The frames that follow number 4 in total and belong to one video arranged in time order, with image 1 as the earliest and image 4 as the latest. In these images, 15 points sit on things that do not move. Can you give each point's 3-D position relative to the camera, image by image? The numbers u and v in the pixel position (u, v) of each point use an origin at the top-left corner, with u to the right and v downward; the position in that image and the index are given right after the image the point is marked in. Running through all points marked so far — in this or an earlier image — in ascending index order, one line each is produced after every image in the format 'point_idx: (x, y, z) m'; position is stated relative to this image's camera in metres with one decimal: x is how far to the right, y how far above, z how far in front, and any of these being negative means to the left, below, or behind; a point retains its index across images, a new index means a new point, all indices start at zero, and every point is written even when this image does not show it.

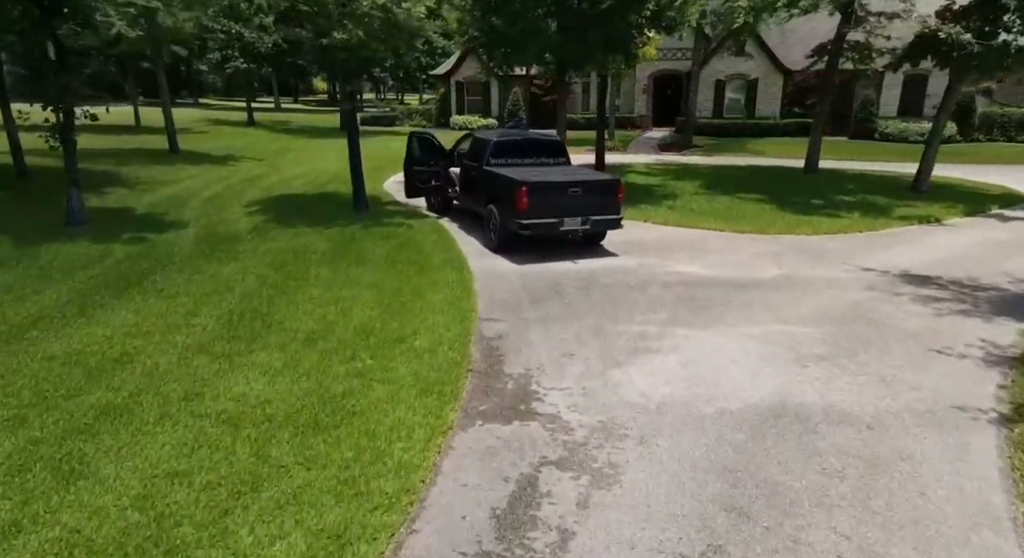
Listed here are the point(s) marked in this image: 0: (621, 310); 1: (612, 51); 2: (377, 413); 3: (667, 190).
0: (+1.4, -0.4, +7.8) m
1: (+2.7, +6.1, +16.4) m
2: (-1.1, -1.1, +5.1) m
3: (+4.1, +2.3, +16.1) m
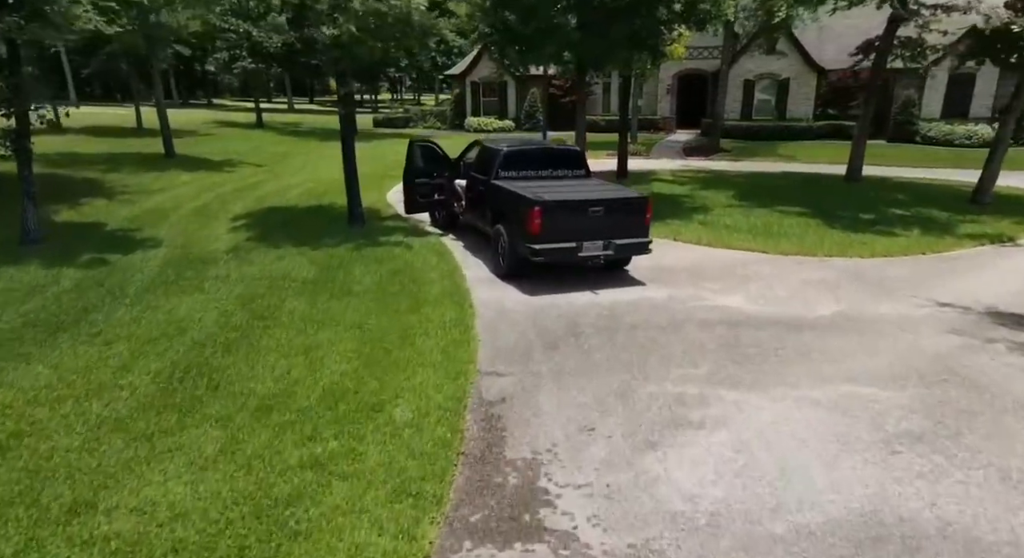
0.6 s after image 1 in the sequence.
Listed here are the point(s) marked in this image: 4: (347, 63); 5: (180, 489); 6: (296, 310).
0: (+1.5, -0.8, +6.4) m
1: (+3.0, +5.6, +15.0) m
2: (-1.1, -1.5, +3.8) m
3: (+4.4, +1.9, +14.7) m
4: (-3.2, +4.4, +12.3) m
5: (-2.2, -1.4, +4.0) m
6: (-2.5, -0.4, +7.1) m
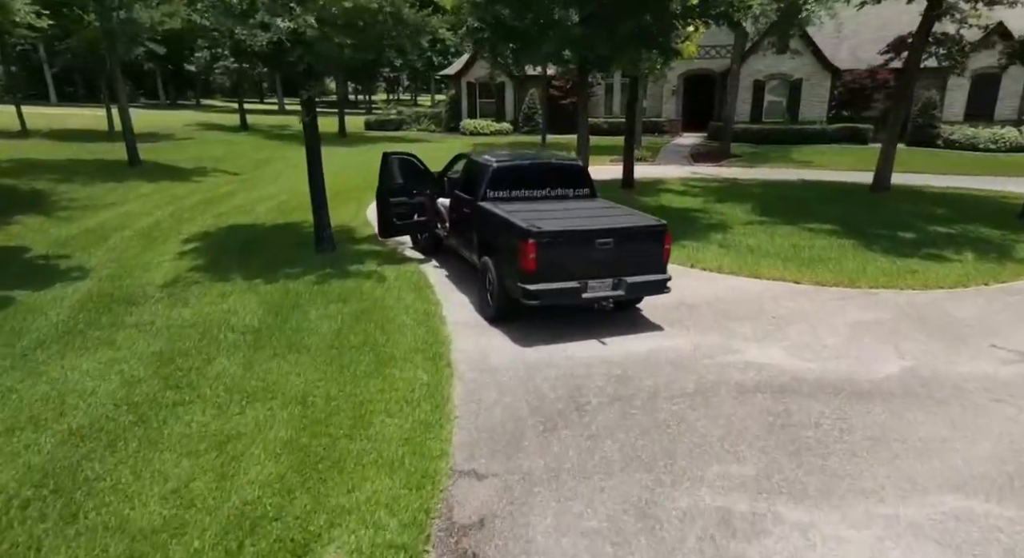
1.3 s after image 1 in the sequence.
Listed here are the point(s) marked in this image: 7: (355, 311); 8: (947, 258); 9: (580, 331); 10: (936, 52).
0: (+1.4, -1.3, +4.8) m
1: (+2.9, +5.1, +13.4) m
2: (-1.2, -2.0, +2.2) m
3: (+4.3, +1.3, +13.1) m
4: (-3.4, +3.9, +10.7) m
5: (-2.3, -1.9, +2.5) m
6: (-2.7, -0.9, +5.6) m
7: (-1.9, -0.4, +7.3) m
8: (+7.2, +0.3, +10.2) m
9: (+0.8, -0.6, +7.1) m
10: (+10.4, +5.6, +15.1) m
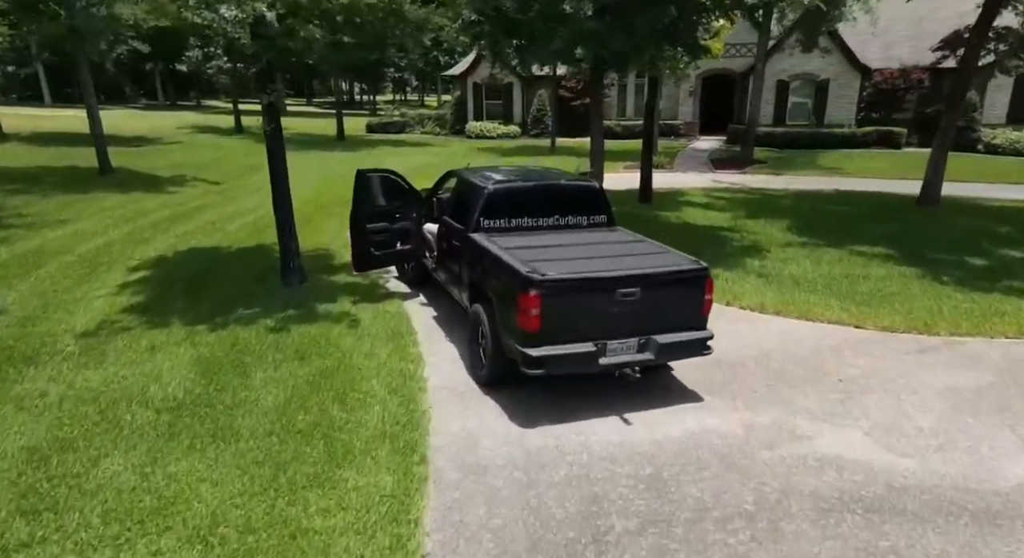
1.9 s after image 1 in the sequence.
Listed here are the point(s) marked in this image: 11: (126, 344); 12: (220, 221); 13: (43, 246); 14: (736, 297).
0: (+1.3, -1.9, +3.2) m
1: (+3.0, +4.6, +11.8) m
2: (-1.4, -2.6, +0.6) m
3: (+4.4, +0.8, +11.5) m
4: (-3.3, +3.4, +9.2) m
5: (-2.4, -2.4, +0.9) m
6: (-2.7, -1.4, +4.0) m
7: (-1.9, -0.9, +5.7) m
8: (+7.2, -0.2, +8.5) m
9: (+0.8, -1.1, +5.5) m
10: (+10.6, +5.0, +13.3) m
11: (-4.0, -0.6, +6.3) m
12: (-5.6, +1.2, +11.9) m
13: (-7.3, +0.5, +9.6) m
14: (+3.1, -0.2, +8.5) m
